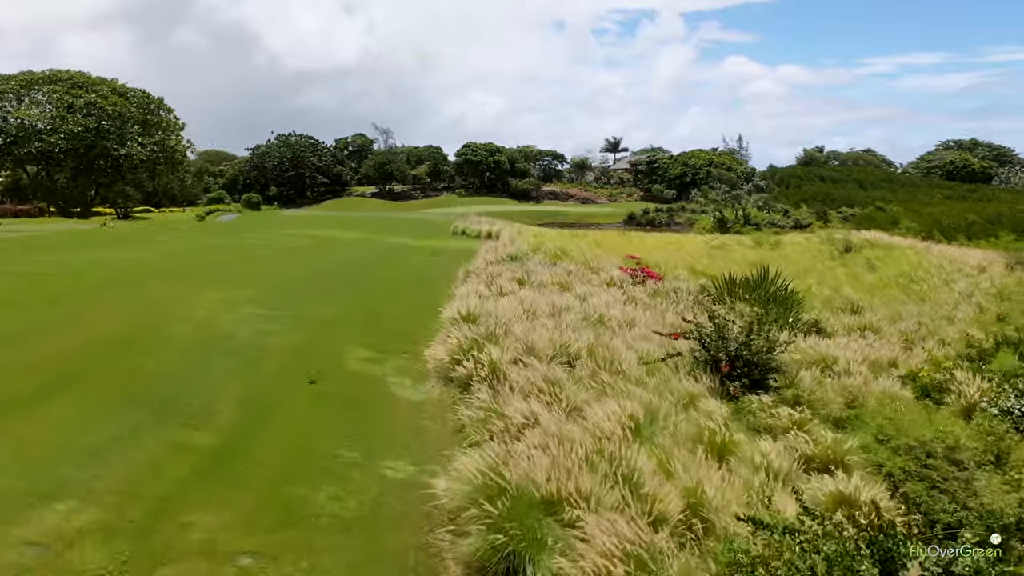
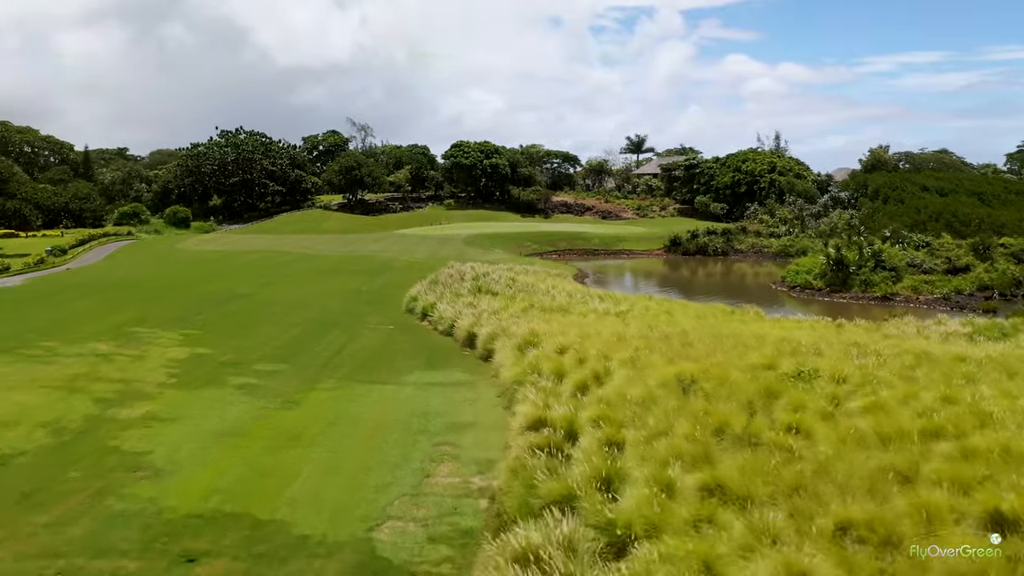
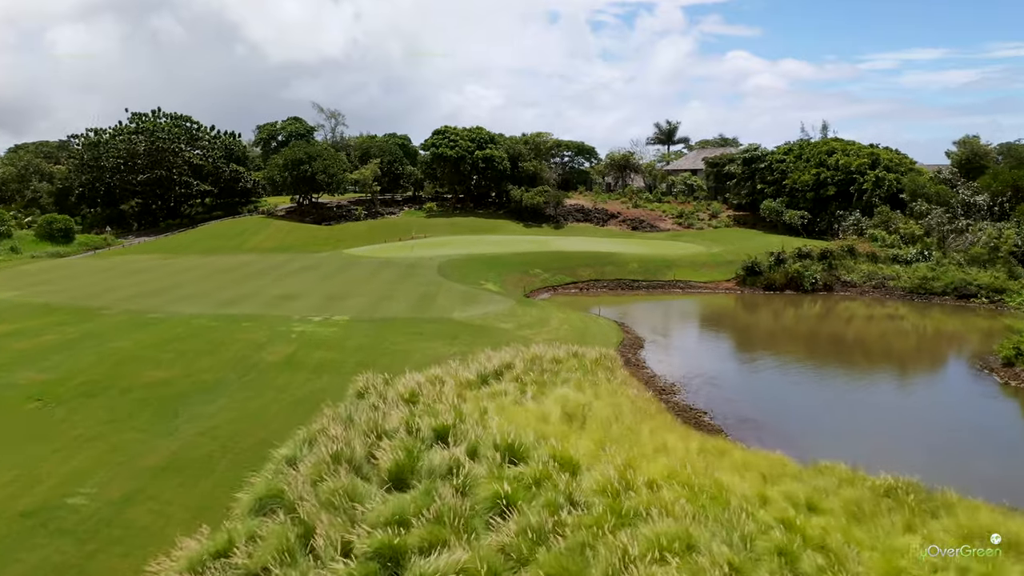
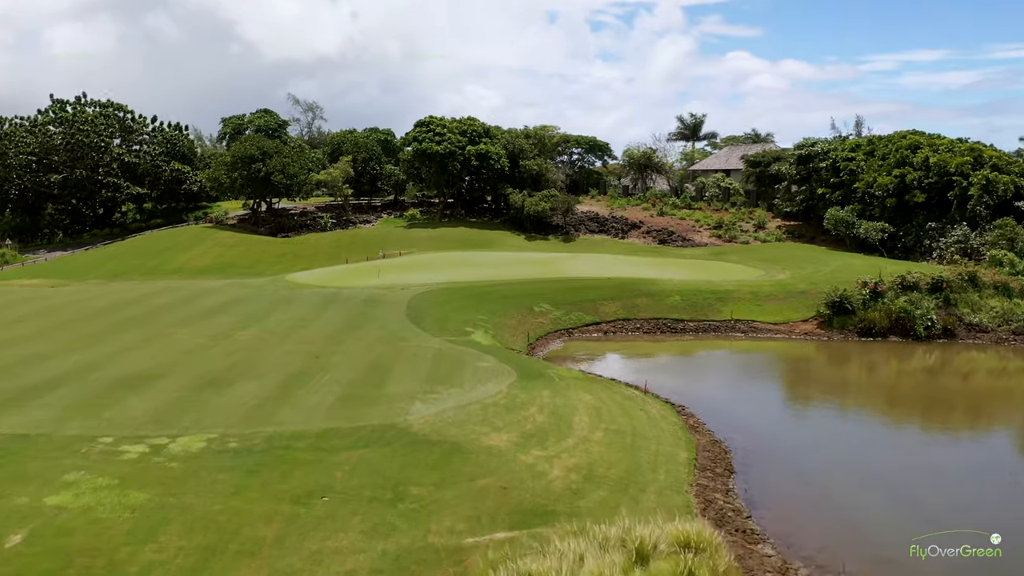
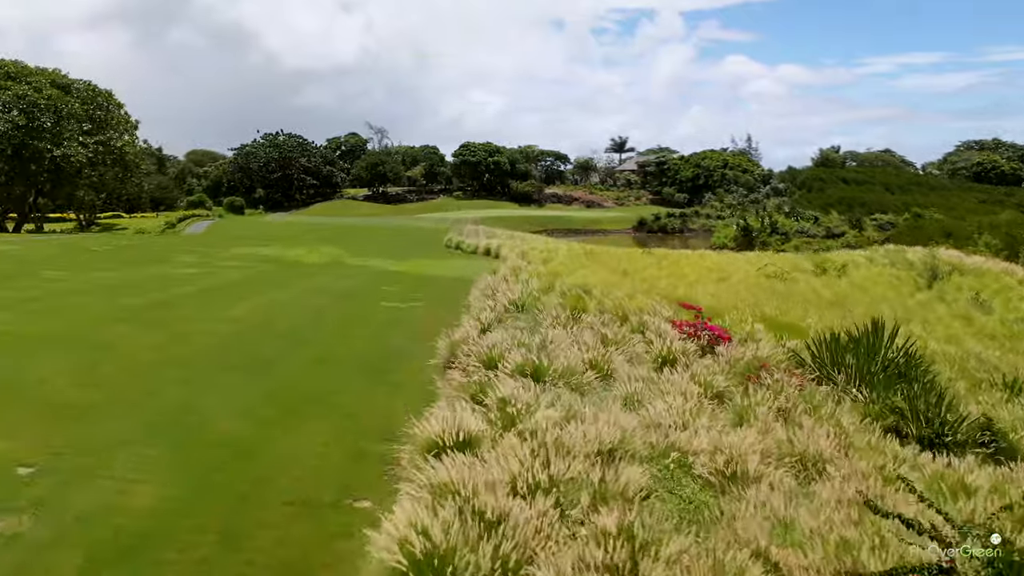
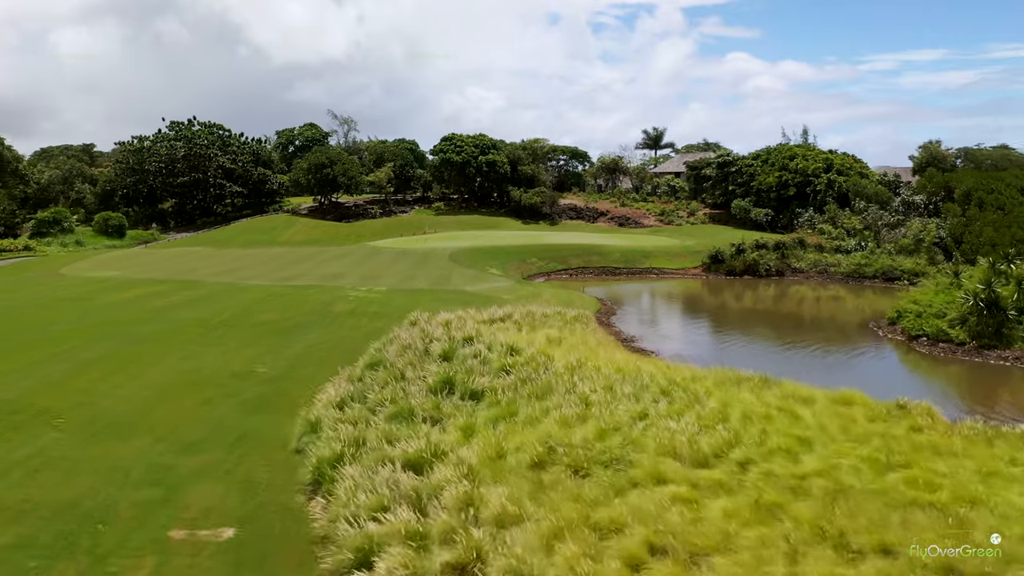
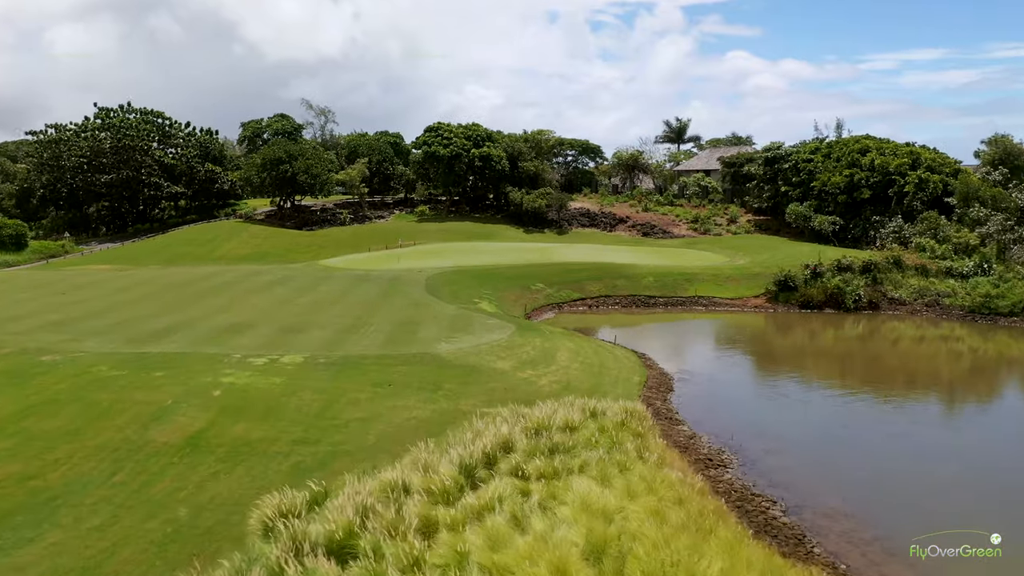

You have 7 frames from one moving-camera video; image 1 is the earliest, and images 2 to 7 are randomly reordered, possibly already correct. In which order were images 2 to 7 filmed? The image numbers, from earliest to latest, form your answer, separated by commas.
5, 2, 6, 3, 7, 4
